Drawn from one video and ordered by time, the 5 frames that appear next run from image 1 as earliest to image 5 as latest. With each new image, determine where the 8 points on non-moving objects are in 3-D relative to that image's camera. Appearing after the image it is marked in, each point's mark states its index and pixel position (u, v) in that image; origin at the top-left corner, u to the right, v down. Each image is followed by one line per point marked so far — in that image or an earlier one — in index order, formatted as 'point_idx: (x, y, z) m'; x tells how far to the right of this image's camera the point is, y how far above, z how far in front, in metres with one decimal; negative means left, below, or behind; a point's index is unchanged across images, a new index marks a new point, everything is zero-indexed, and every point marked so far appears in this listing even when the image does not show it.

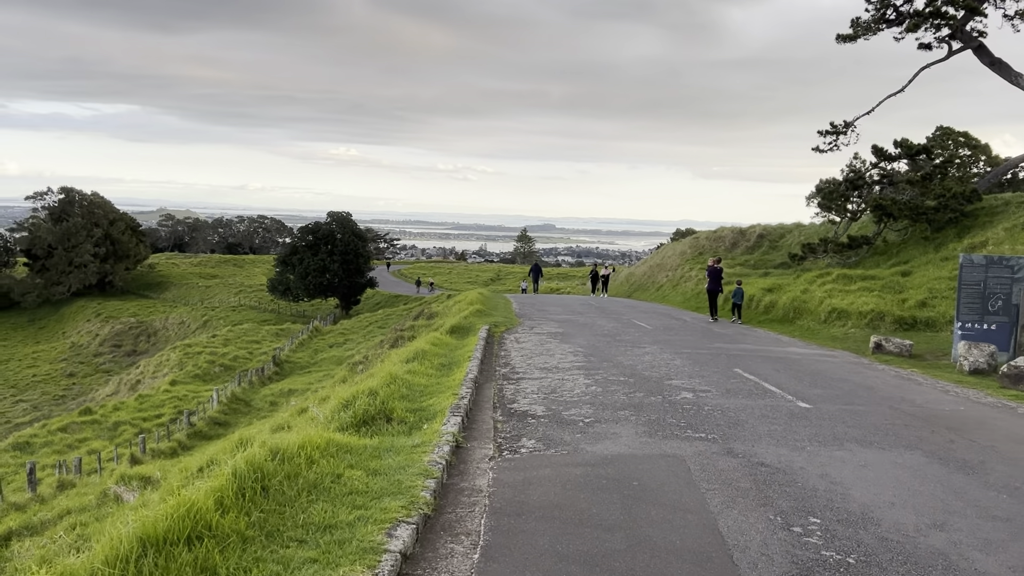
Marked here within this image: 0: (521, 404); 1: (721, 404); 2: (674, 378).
0: (+0.1, -1.5, +8.3) m
1: (+2.7, -1.5, +8.4) m
2: (+2.5, -1.4, +10.1) m
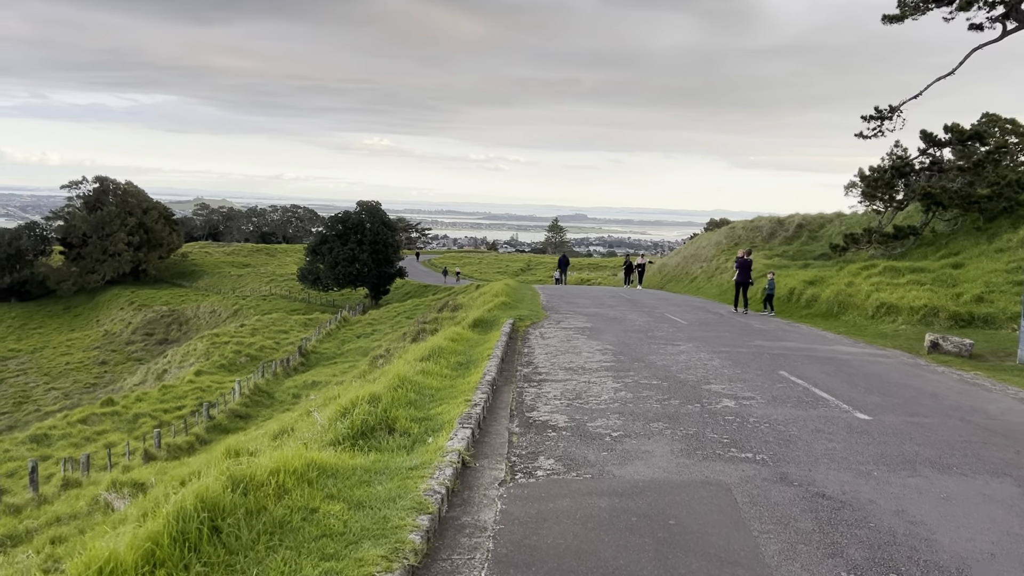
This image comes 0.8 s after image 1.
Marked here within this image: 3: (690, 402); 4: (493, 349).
0: (+0.3, -1.4, +7.4) m
1: (+2.9, -1.4, +7.4) m
2: (+2.8, -1.3, +9.1) m
3: (+2.1, -1.4, +7.8) m
4: (-0.3, -1.1, +11.7) m
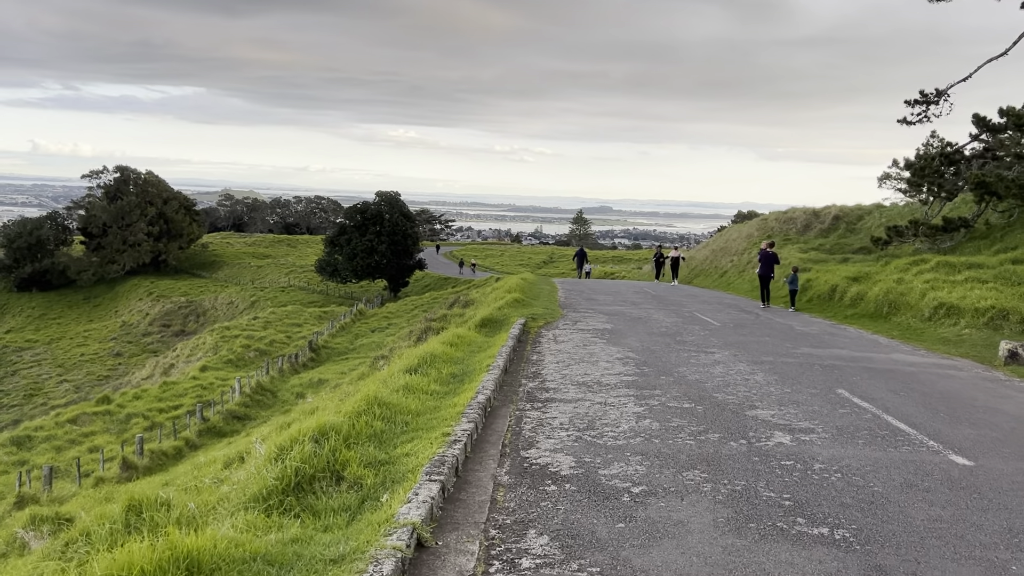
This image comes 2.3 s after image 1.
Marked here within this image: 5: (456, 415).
0: (+0.2, -1.4, +5.8) m
1: (+2.8, -1.5, +5.7) m
2: (+2.8, -1.3, +7.4) m
3: (+2.1, -1.4, +6.1) m
4: (-0.2, -1.0, +10.1) m
5: (-0.6, -1.3, +6.6) m
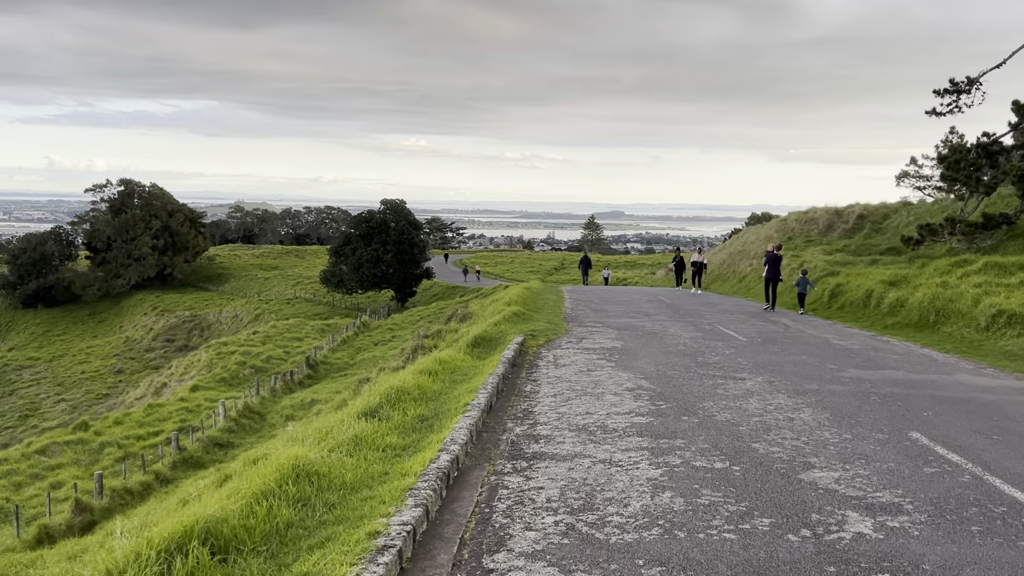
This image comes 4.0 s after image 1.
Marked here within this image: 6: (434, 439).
0: (0.0, -1.6, +4.0) m
1: (+2.5, -1.6, +3.8) m
2: (+2.6, -1.5, +5.5) m
3: (+1.8, -1.5, +4.3) m
4: (-0.4, -1.3, +8.3) m
5: (-0.8, -1.5, +4.8) m
6: (-0.7, -1.4, +6.3) m
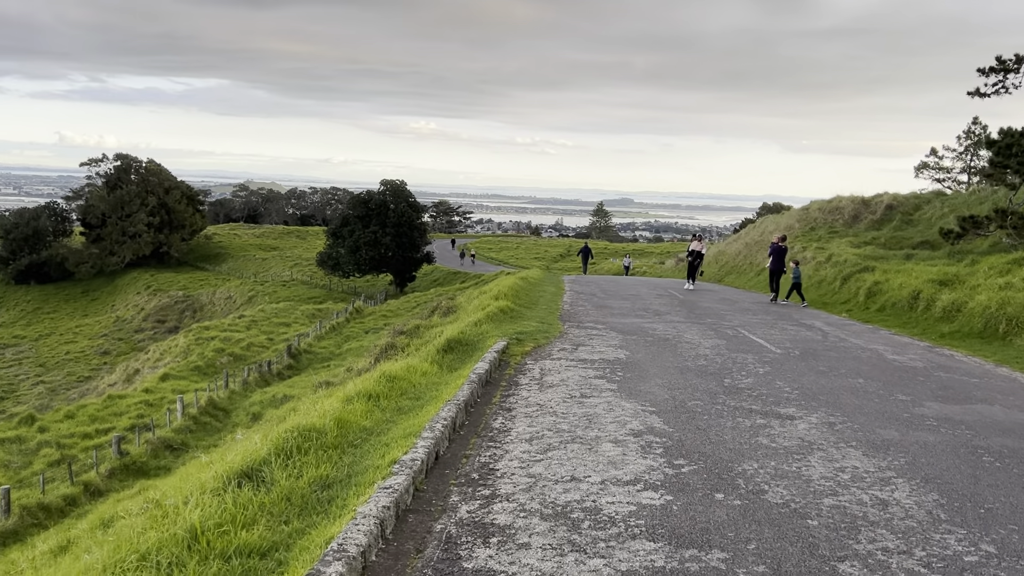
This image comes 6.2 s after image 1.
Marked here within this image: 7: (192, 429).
0: (-0.4, -1.7, +1.6) m
1: (+2.1, -1.8, +1.4) m
2: (+2.1, -1.6, +3.1) m
3: (+1.4, -1.7, +1.9) m
4: (-0.8, -1.3, +5.9) m
5: (-1.2, -1.5, +2.5) m
6: (-1.1, -1.5, +3.9) m
7: (-9.1, -4.0, +18.7) m
